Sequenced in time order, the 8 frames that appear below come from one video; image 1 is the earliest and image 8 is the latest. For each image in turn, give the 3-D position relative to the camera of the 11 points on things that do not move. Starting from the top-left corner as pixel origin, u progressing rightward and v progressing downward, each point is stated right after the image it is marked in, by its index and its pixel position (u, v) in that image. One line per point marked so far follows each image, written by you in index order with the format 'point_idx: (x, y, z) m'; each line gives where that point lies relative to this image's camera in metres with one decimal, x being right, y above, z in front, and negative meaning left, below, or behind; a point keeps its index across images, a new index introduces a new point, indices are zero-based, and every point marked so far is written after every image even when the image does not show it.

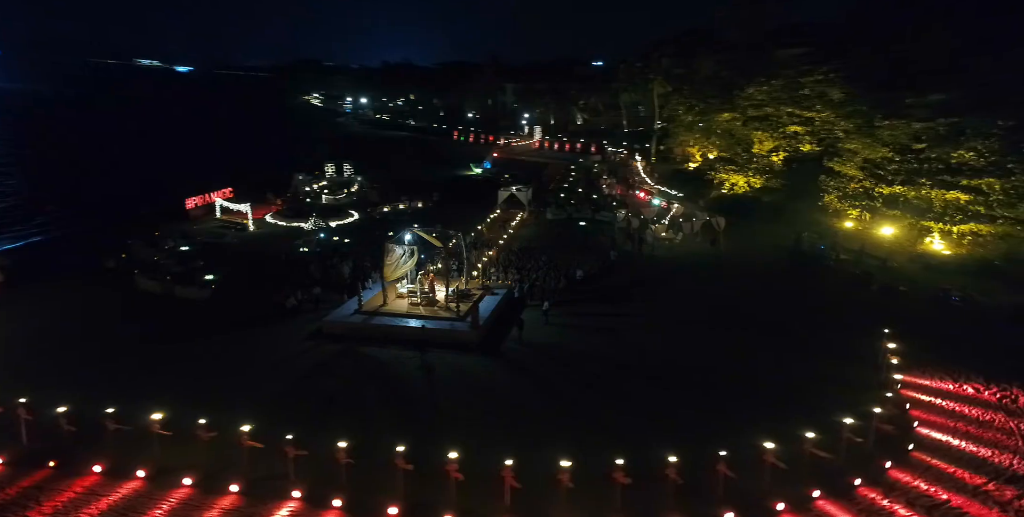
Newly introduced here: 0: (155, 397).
0: (-5.6, -2.1, +9.0) m
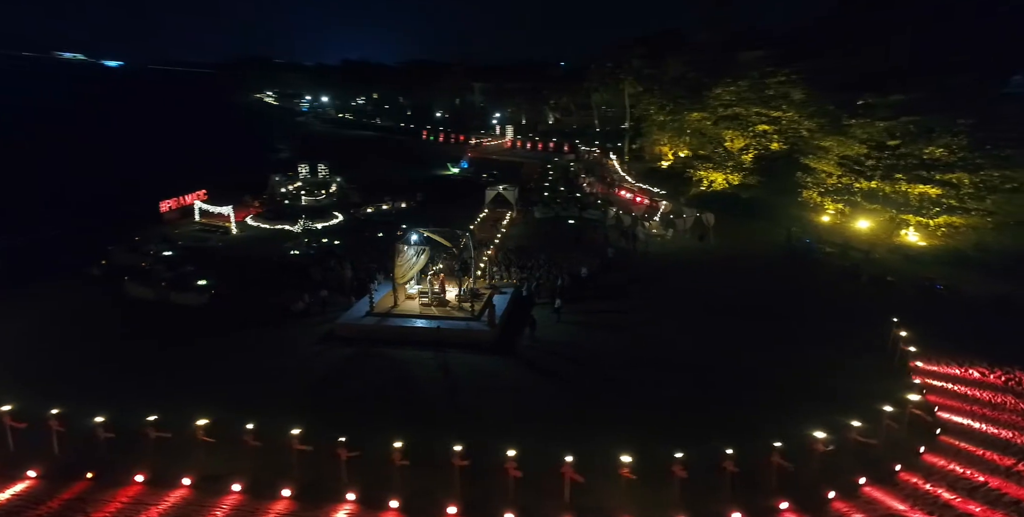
0: (-5.1, -2.2, +8.8) m
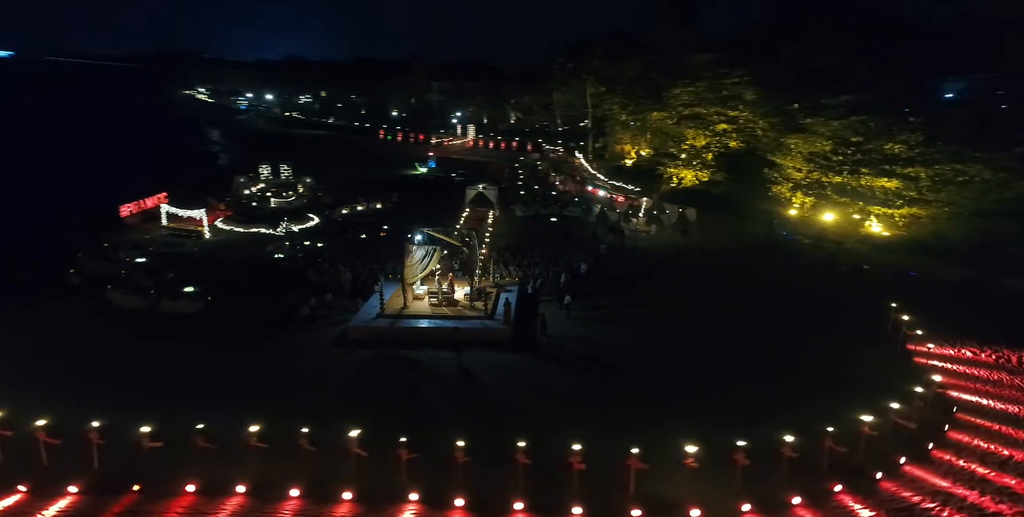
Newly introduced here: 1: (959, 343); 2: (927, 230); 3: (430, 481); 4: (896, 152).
0: (-4.5, -2.3, +8.5) m
1: (+8.2, -1.6, +10.2) m
2: (+14.8, +1.0, +19.8) m
3: (-1.0, -2.7, +6.7) m
4: (+13.0, +3.6, +18.8) m
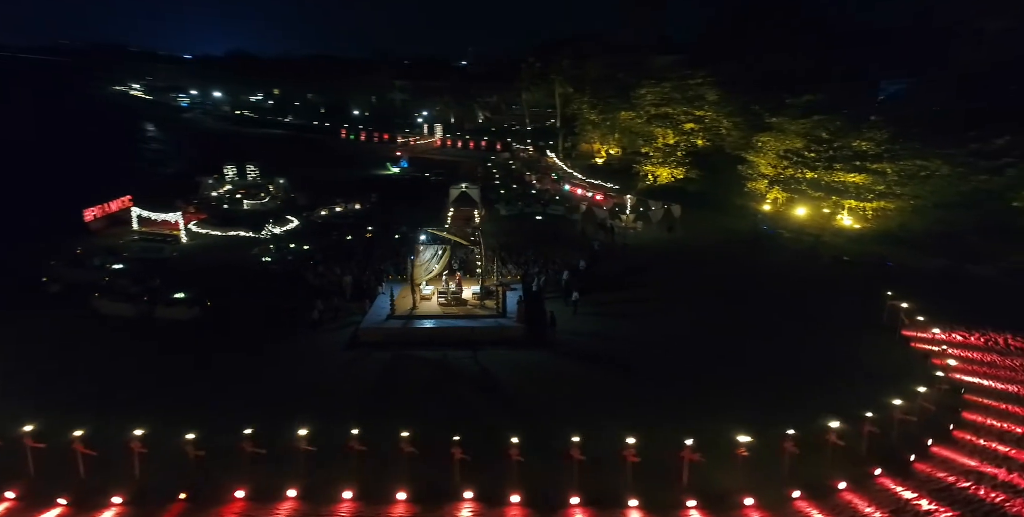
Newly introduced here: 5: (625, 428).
0: (-4.0, -2.3, +8.2) m
1: (+8.6, -1.4, +10.9) m
2: (+14.4, +1.4, +20.9) m
3: (-0.3, -2.7, +6.7) m
4: (+12.6, +3.9, +19.8) m
5: (+1.6, -2.4, +7.7) m
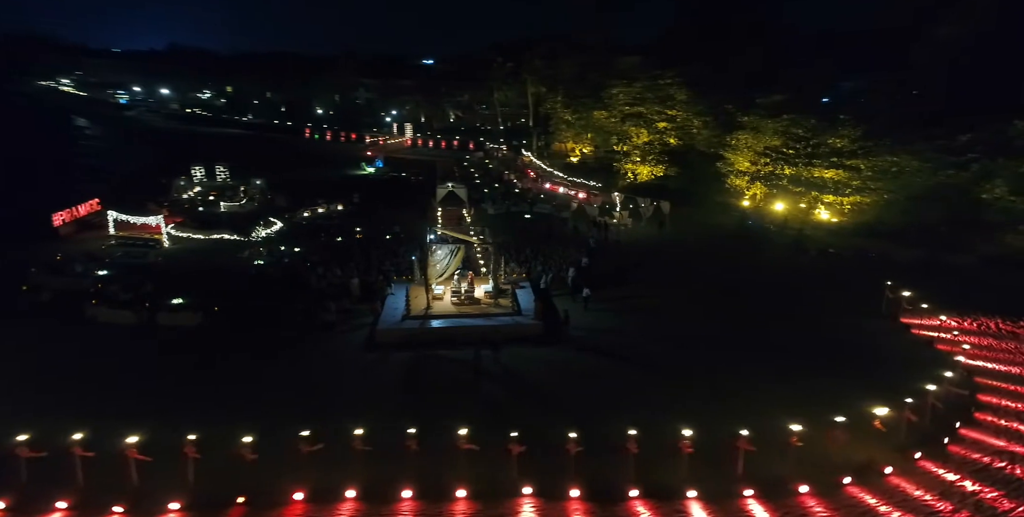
0: (-3.4, -2.4, +8.1) m
1: (+8.9, -1.2, +11.5) m
2: (+14.1, +1.7, +21.9) m
3: (+0.4, -2.7, +6.8) m
4: (+12.3, +4.2, +20.7) m
5: (+2.2, -2.3, +7.9) m
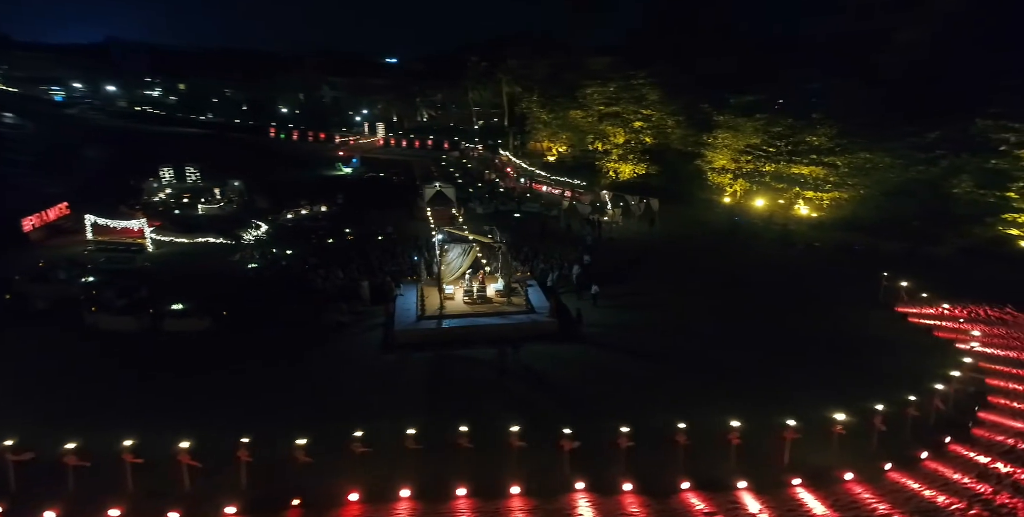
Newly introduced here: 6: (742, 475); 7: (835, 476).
0: (-2.8, -2.4, +8.0) m
1: (+9.3, -1.0, +12.2) m
2: (+13.7, +2.0, +22.9) m
3: (+1.0, -2.6, +7.0) m
4: (+11.9, +4.5, +21.6) m
5: (+2.8, -2.2, +8.1) m
6: (+2.8, -2.6, +6.8) m
7: (+3.8, -2.5, +6.5) m
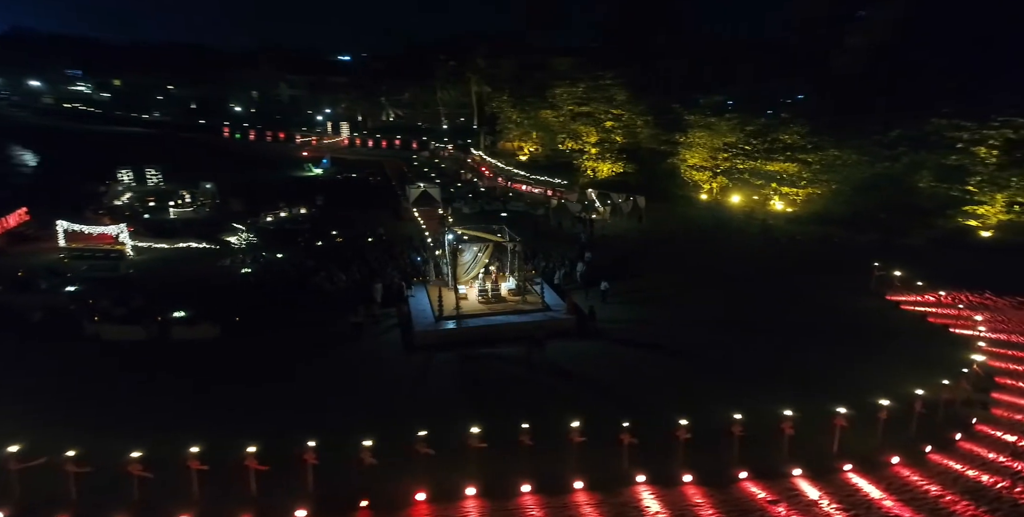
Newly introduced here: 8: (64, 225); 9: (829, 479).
0: (-2.1, -2.4, +7.9) m
1: (+9.6, -0.7, +13.0) m
2: (+13.2, +2.3, +24.0) m
3: (+1.8, -2.6, +7.2) m
4: (+11.4, +4.7, +22.6) m
5: (+3.5, -2.1, +8.5) m
6: (+3.6, -2.5, +7.2) m
7: (+4.6, -2.4, +7.0) m
8: (-14.6, +1.1, +18.1) m
9: (+3.7, -2.6, +6.5) m
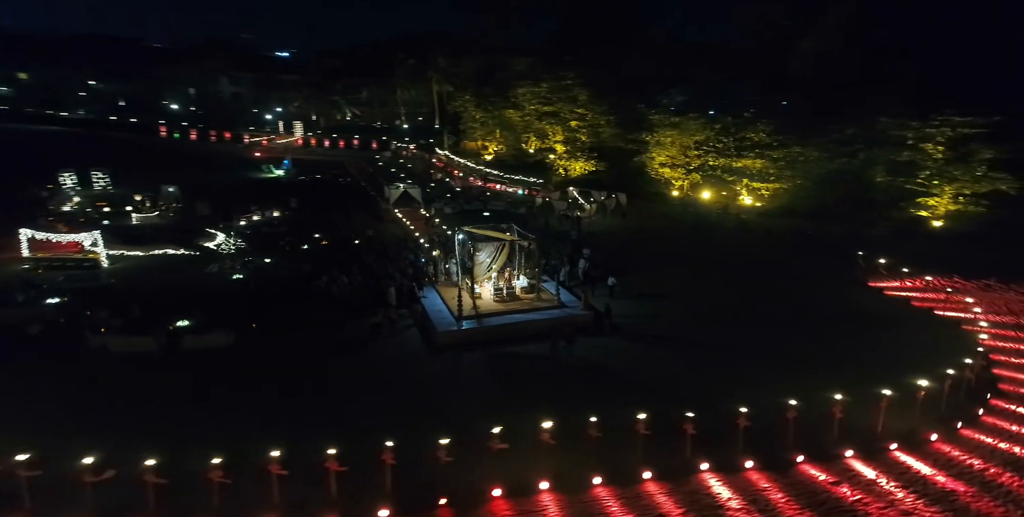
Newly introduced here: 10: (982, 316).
0: (-1.3, -2.4, +8.0) m
1: (+9.8, -0.5, +14.1) m
2: (+12.3, +2.7, +25.4) m
3: (+2.7, -2.5, +7.6) m
4: (+10.7, +5.1, +23.8) m
5: (+4.2, -2.0, +9.1) m
6: (+4.5, -2.4, +7.8) m
7: (+5.5, -2.3, +7.6) m
8: (-14.8, +0.7, +16.9) m
9: (+4.7, -2.5, +7.1) m
10: (+9.6, -1.2, +11.5) m
